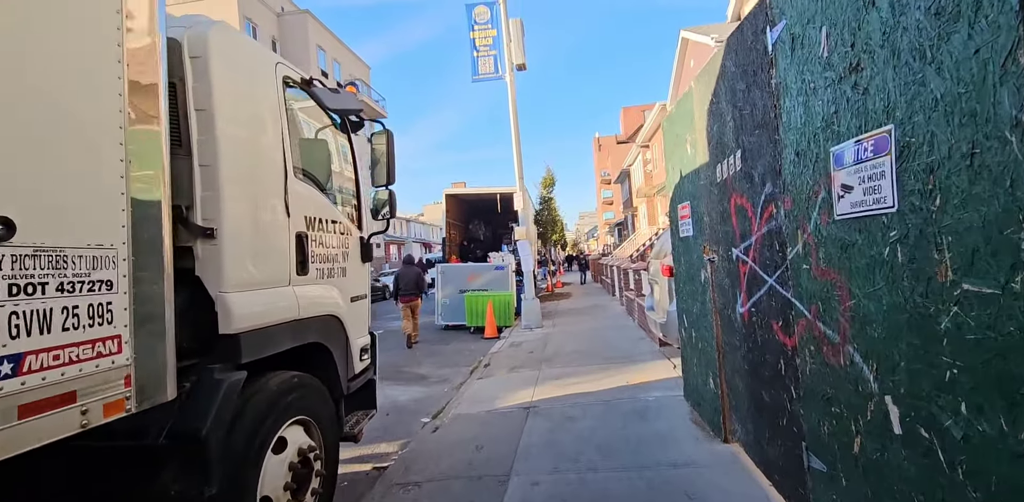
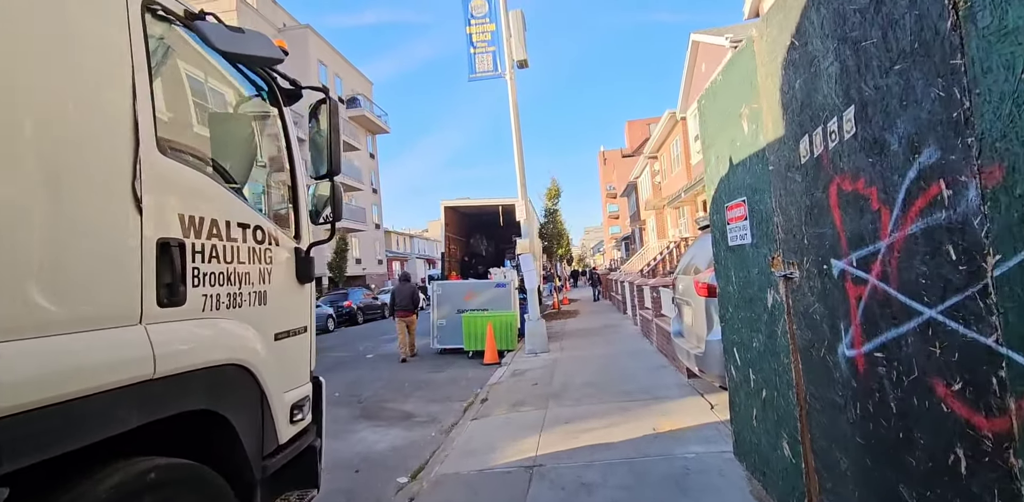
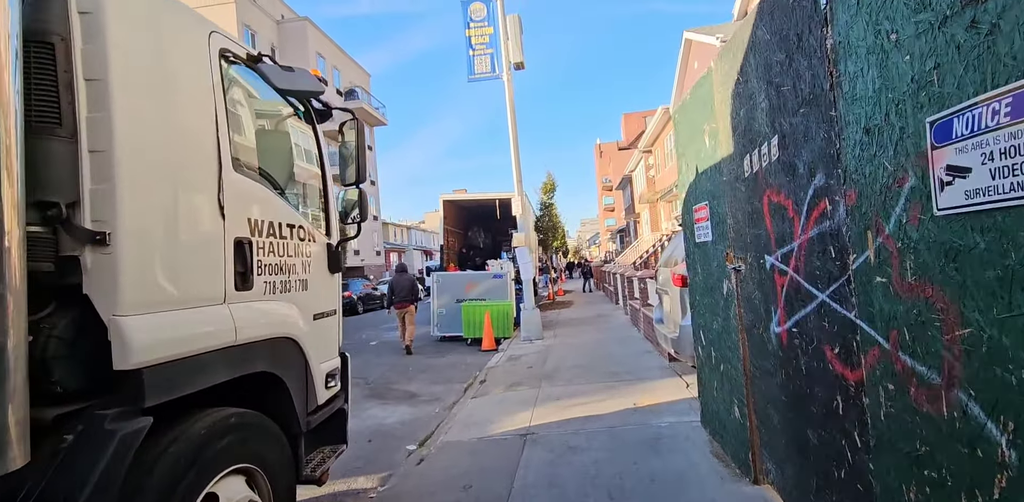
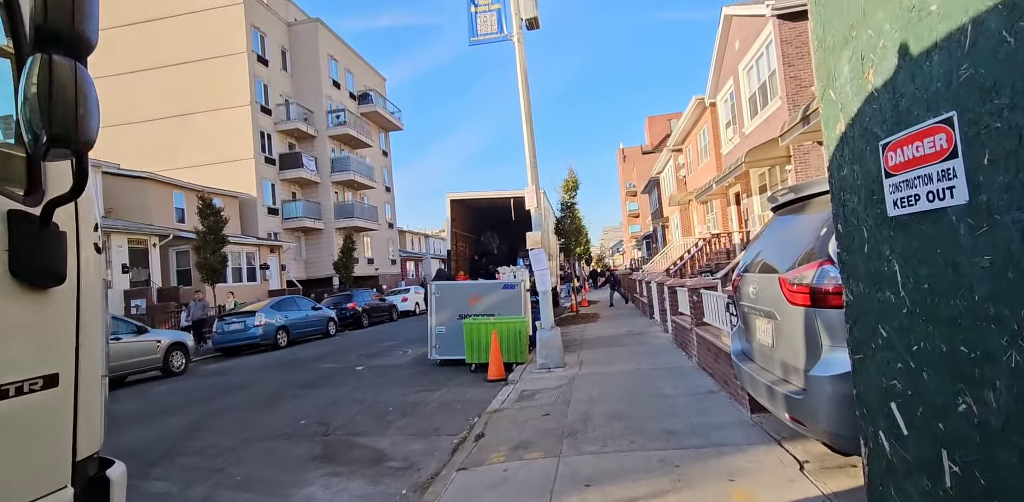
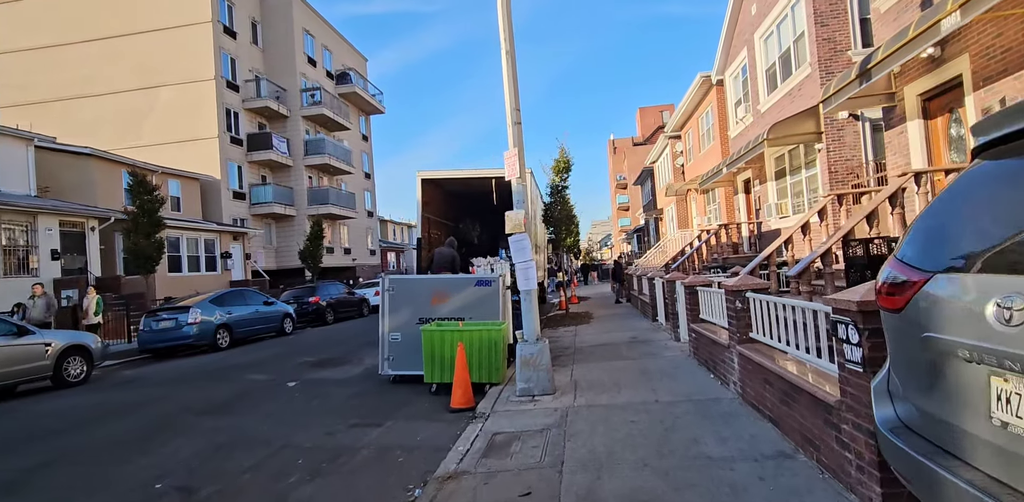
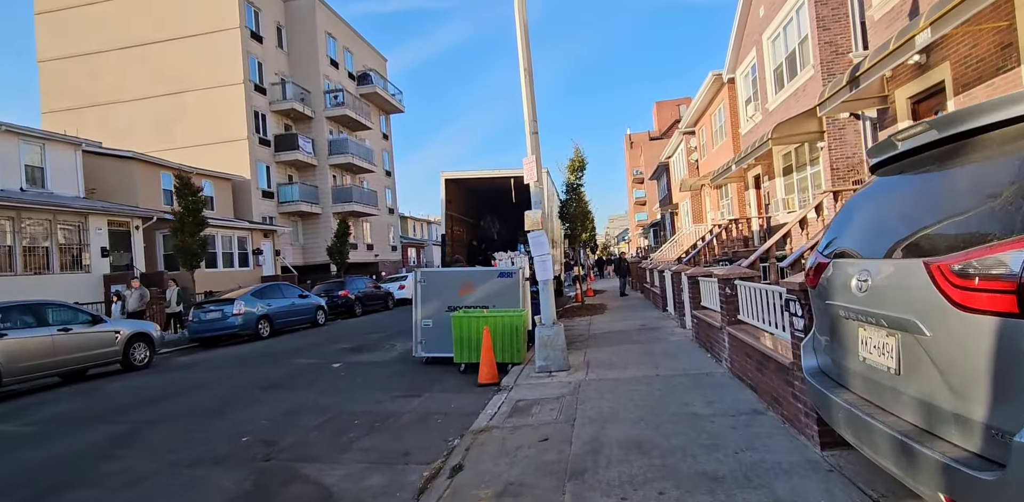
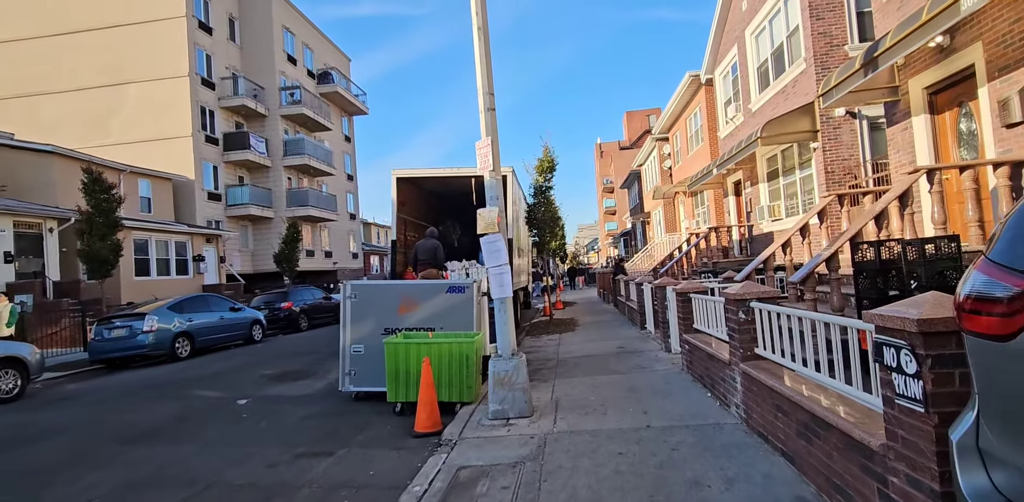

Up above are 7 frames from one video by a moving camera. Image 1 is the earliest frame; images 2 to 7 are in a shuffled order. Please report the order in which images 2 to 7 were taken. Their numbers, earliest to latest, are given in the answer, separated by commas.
3, 2, 4, 6, 5, 7
